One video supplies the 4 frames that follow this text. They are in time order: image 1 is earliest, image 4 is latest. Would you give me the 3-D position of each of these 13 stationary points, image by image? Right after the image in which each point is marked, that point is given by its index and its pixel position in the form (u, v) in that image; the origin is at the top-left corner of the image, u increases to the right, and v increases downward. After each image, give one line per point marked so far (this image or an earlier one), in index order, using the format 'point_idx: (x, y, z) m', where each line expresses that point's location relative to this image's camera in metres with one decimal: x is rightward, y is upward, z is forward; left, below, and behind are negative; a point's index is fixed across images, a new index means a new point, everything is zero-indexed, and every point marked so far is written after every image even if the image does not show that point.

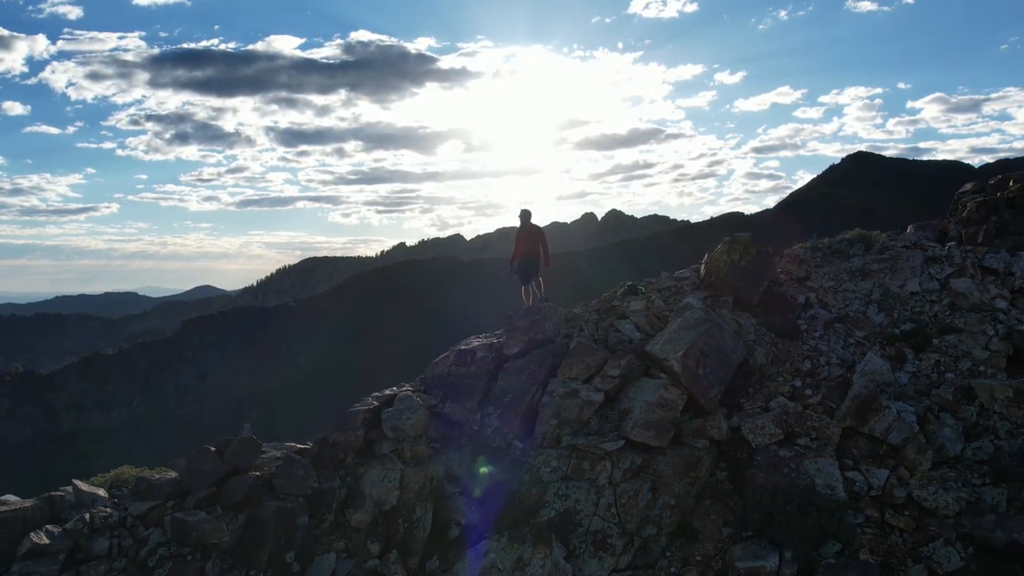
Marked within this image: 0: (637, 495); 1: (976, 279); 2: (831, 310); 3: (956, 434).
0: (+0.8, -1.4, +5.0) m
1: (+4.0, +0.1, +6.4) m
2: (+2.7, -0.2, +6.3) m
3: (+3.1, -1.0, +5.2) m
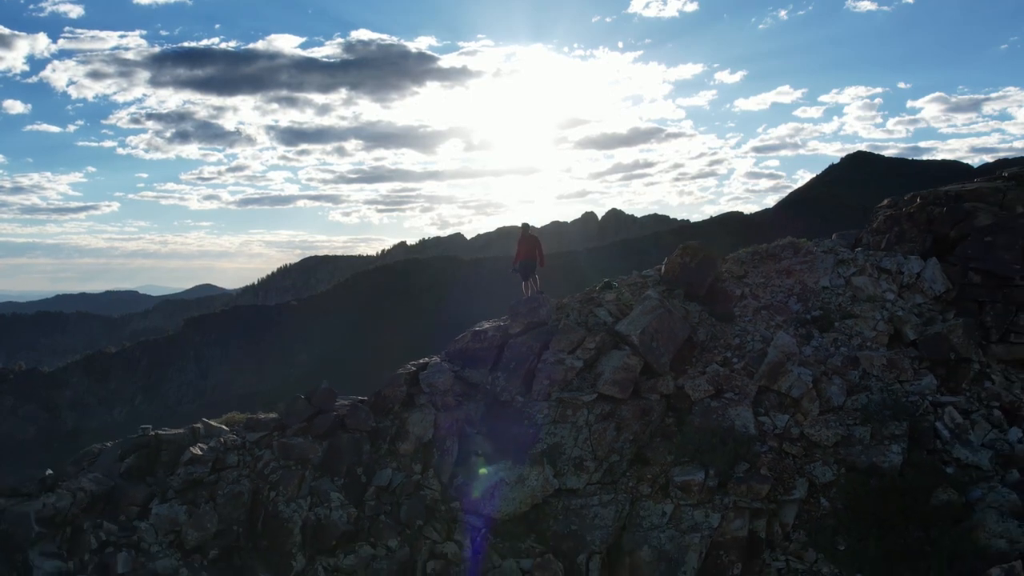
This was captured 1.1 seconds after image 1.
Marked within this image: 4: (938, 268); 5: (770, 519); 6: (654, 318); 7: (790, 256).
0: (+0.9, -1.3, +6.8) m
1: (+4.0, +0.1, +8.3) m
2: (+2.7, -0.1, +8.2) m
3: (+3.1, -1.0, +7.0) m
4: (+4.8, +0.2, +8.4) m
5: (+2.2, -1.9, +6.1) m
6: (+1.4, -0.3, +7.4) m
7: (+3.3, +0.4, +8.9) m
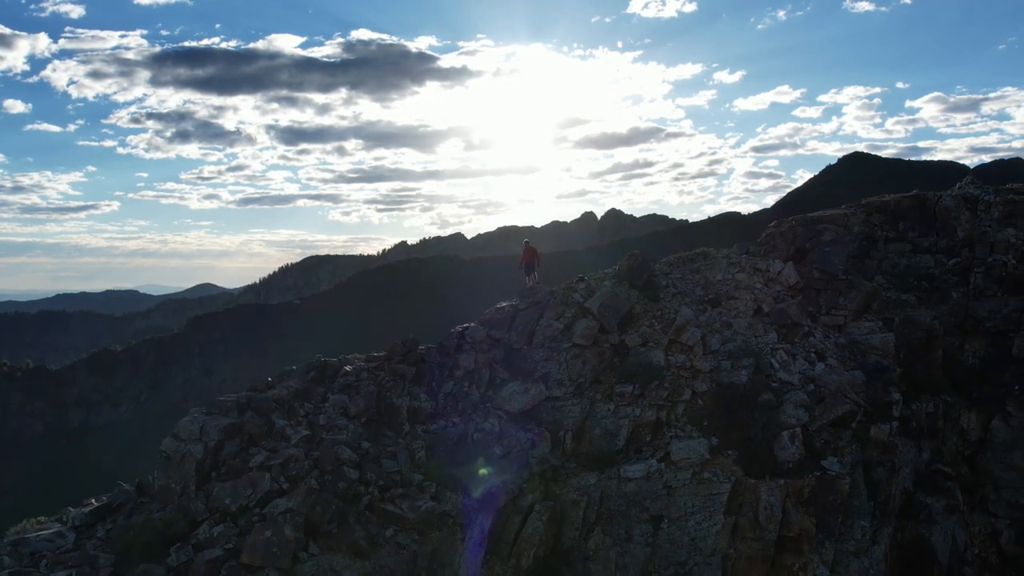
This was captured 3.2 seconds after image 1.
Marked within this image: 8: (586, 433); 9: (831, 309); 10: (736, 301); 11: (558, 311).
0: (+1.0, -1.2, +11.5) m
1: (+4.2, +0.3, +13.0) m
2: (+2.9, 0.0, +12.9) m
3: (+3.3, -0.8, +11.8) m
4: (+5.0, +0.3, +13.1) m
5: (+2.3, -1.8, +10.8) m
6: (+1.6, -0.2, +12.1) m
7: (+3.5, +0.5, +13.6) m
8: (+1.1, -2.1, +10.8) m
9: (+5.5, -0.4, +12.7) m
10: (+3.8, -0.2, +12.5) m
11: (+0.8, -0.4, +12.4) m
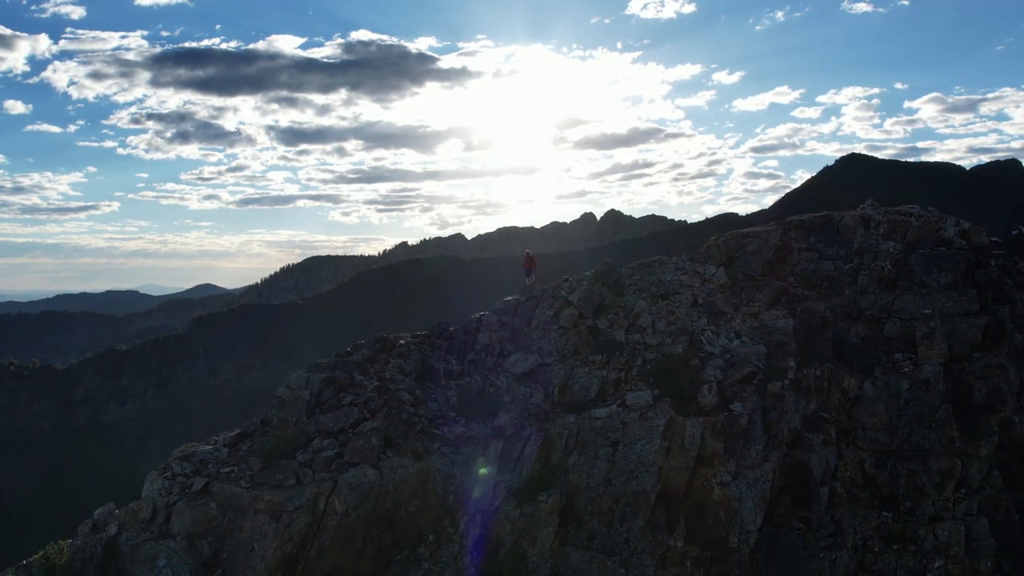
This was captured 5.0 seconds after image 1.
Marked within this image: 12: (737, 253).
0: (+0.5, -0.8, +15.8) m
1: (+3.7, +0.7, +17.3) m
2: (+2.4, +0.4, +17.2) m
3: (+2.8, -0.4, +16.0) m
4: (+4.5, +0.8, +17.4) m
5: (+1.8, -1.4, +15.1) m
6: (+1.1, +0.2, +16.4) m
7: (+3.0, +0.9, +17.8) m
8: (+0.6, -1.7, +15.1) m
9: (+5.0, +0.1, +17.0) m
10: (+3.3, +0.2, +16.8) m
11: (+0.3, 0.0, +16.6) m
12: (+4.9, +1.2, +17.8) m
